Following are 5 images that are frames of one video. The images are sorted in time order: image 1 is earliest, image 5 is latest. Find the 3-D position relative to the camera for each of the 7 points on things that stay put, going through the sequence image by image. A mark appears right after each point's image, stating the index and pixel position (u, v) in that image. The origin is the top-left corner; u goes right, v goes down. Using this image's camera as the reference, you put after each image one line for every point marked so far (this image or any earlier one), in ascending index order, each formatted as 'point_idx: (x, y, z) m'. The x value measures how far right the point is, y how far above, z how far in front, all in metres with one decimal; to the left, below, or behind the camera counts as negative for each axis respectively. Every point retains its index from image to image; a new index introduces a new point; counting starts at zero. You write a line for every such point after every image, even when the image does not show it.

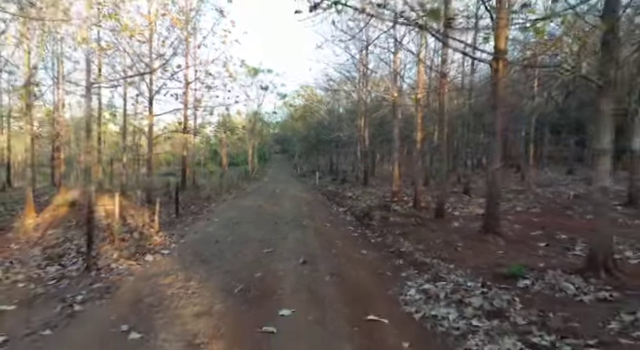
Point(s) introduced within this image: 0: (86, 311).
0: (-4.0, -2.3, +5.7) m
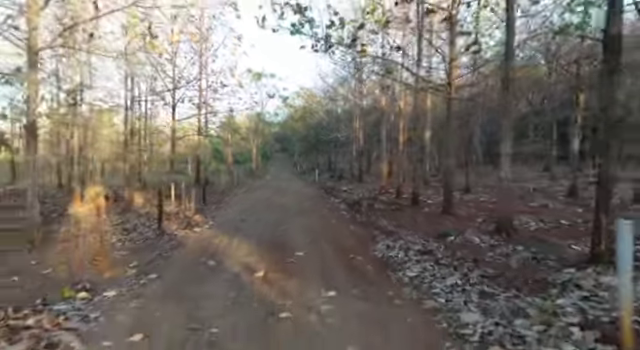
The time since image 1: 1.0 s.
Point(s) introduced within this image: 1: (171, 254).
0: (-4.0, -2.1, +9.2) m
1: (-4.0, -2.1, +9.2) m
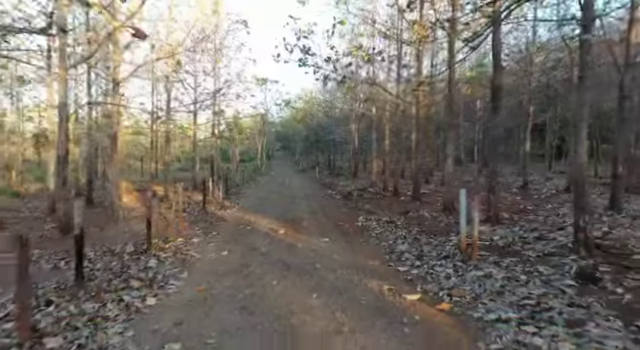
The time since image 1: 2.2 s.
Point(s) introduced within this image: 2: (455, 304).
0: (-4.0, -1.9, +13.6) m
1: (-4.0, -1.9, +13.5) m
2: (+2.2, -2.1, +5.7) m
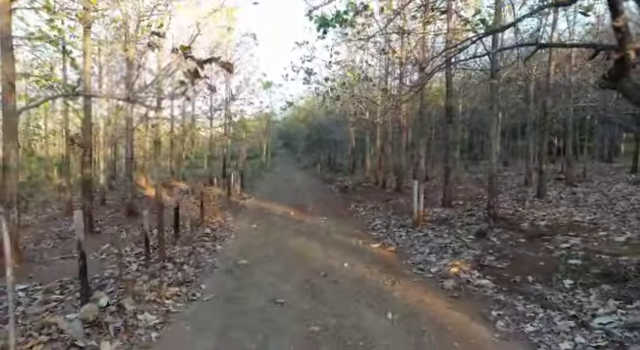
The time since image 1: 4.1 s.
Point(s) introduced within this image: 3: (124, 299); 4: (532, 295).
0: (-4.0, -1.8, +17.6) m
1: (-4.0, -1.8, +17.6) m
2: (+2.2, -2.0, +9.8) m
3: (-3.2, -2.0, +5.7) m
4: (+3.6, -2.1, +6.0) m
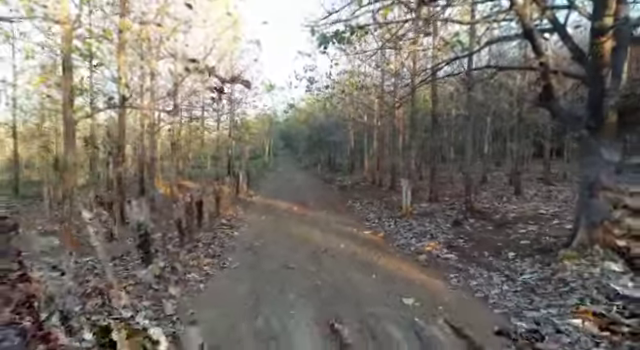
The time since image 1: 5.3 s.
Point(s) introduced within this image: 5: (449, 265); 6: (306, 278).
0: (-3.9, -1.7, +19.5) m
1: (-4.0, -1.7, +19.5) m
2: (+2.3, -2.0, +11.6) m
3: (-3.1, -1.9, +7.5) m
4: (+3.7, -2.0, +7.8) m
5: (+3.0, -2.1, +8.1) m
6: (-0.3, -2.2, +7.2) m
